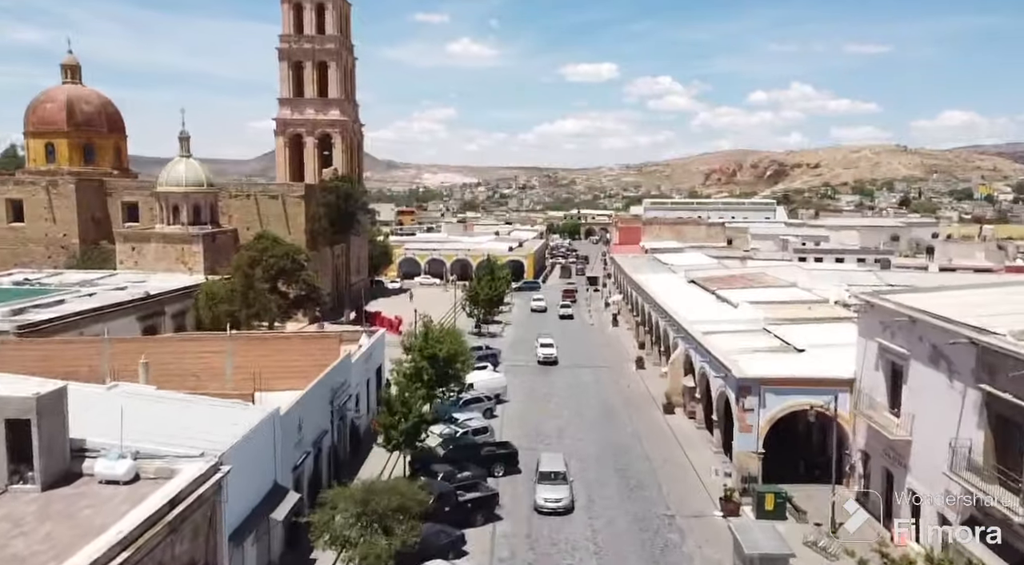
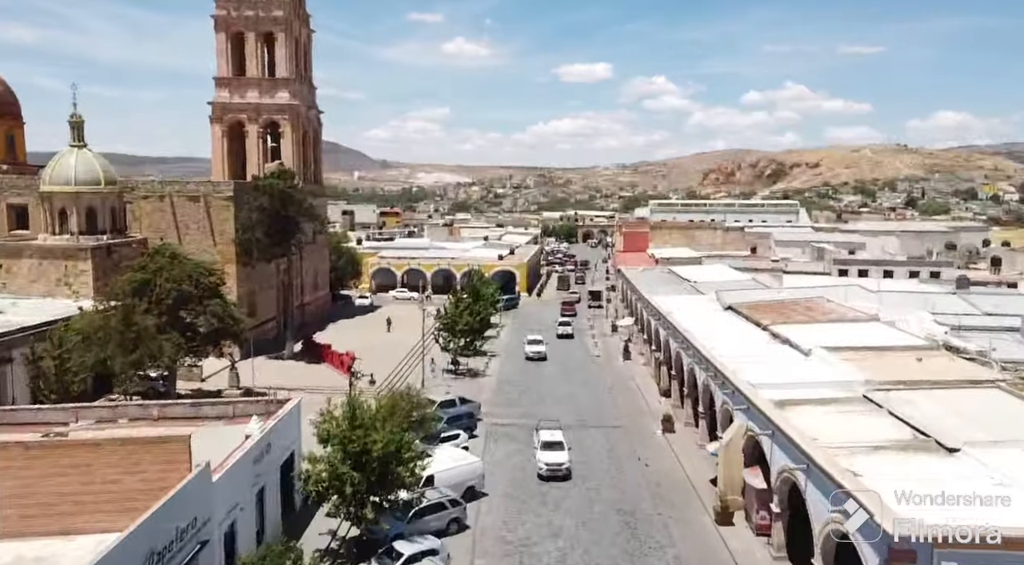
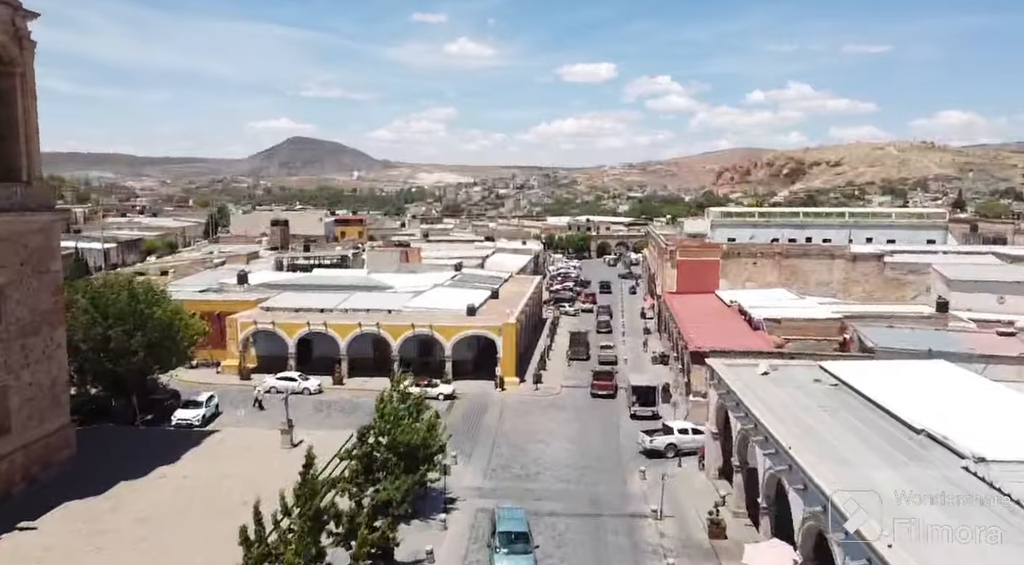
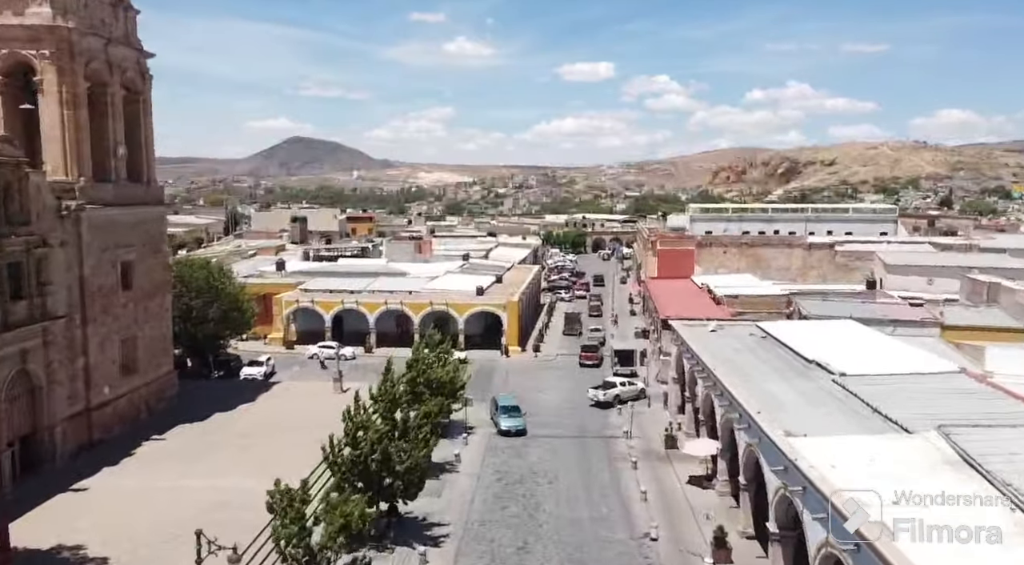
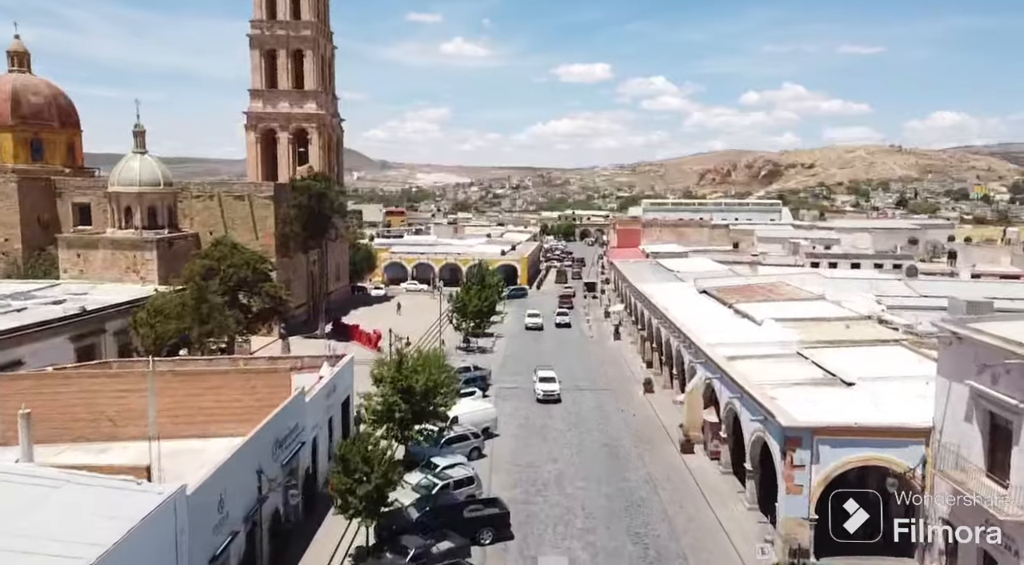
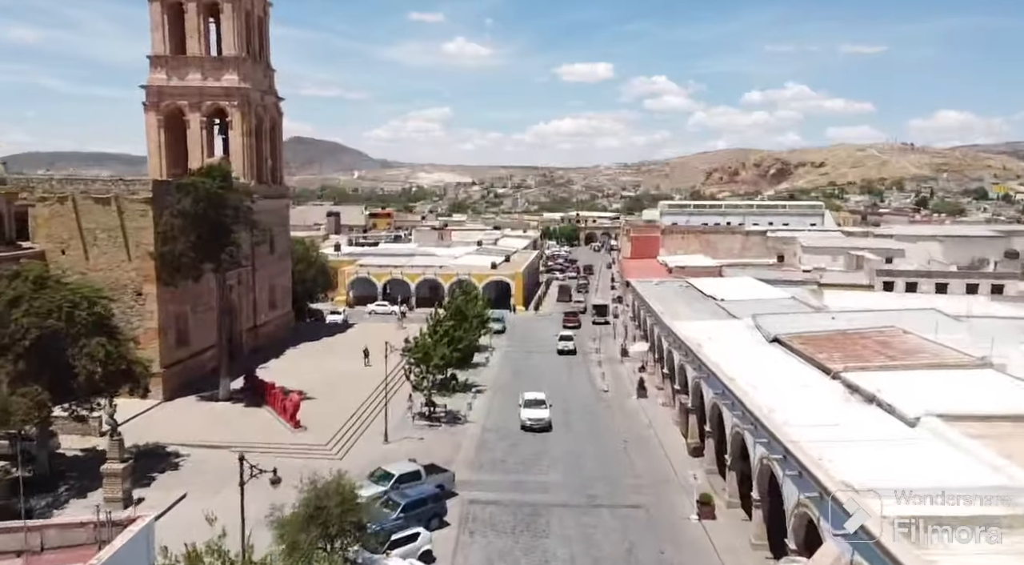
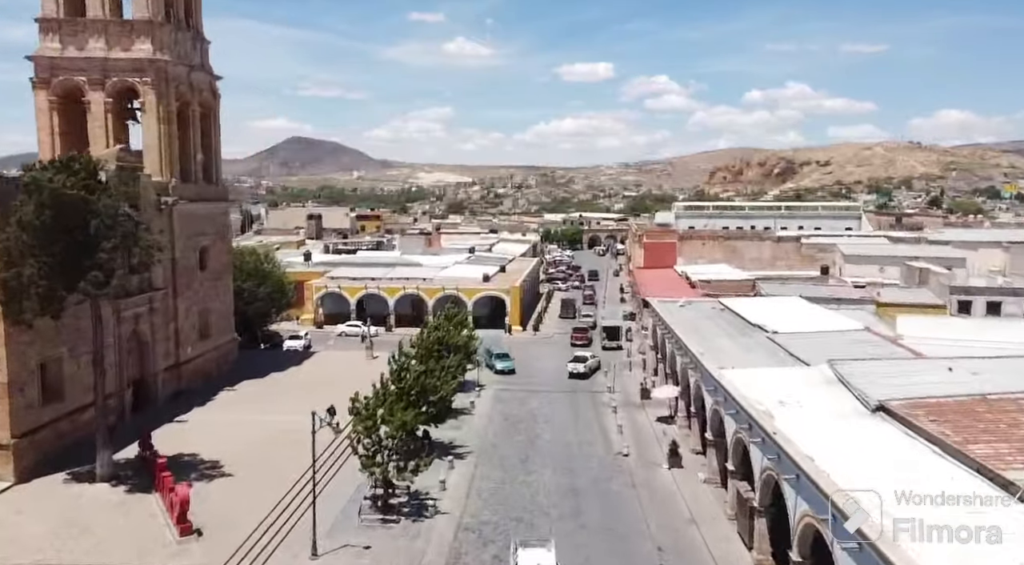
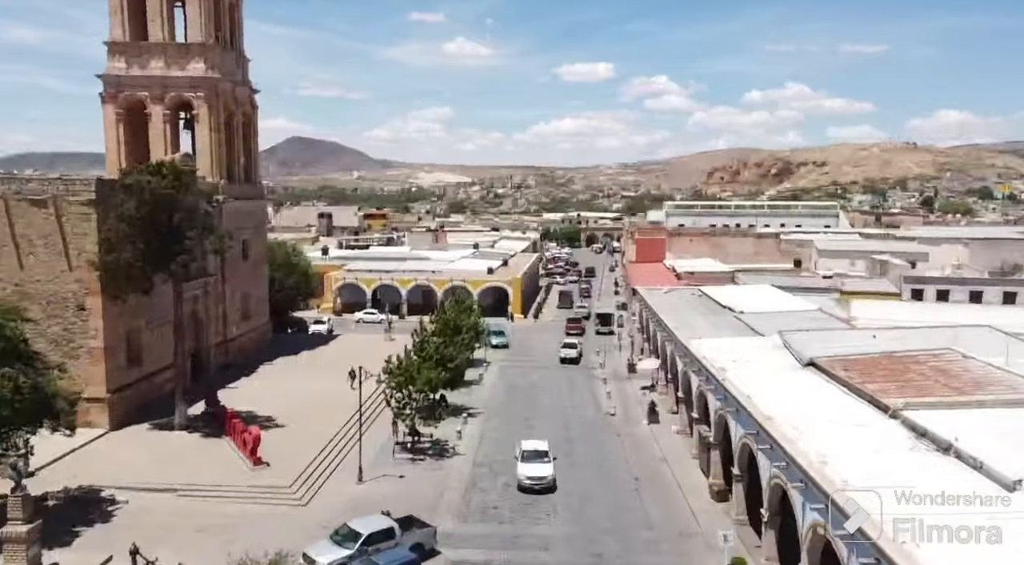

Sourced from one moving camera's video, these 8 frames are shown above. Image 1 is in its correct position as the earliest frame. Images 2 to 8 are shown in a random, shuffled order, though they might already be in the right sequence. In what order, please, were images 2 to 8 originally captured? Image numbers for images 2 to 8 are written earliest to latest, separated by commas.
5, 2, 6, 8, 7, 4, 3
